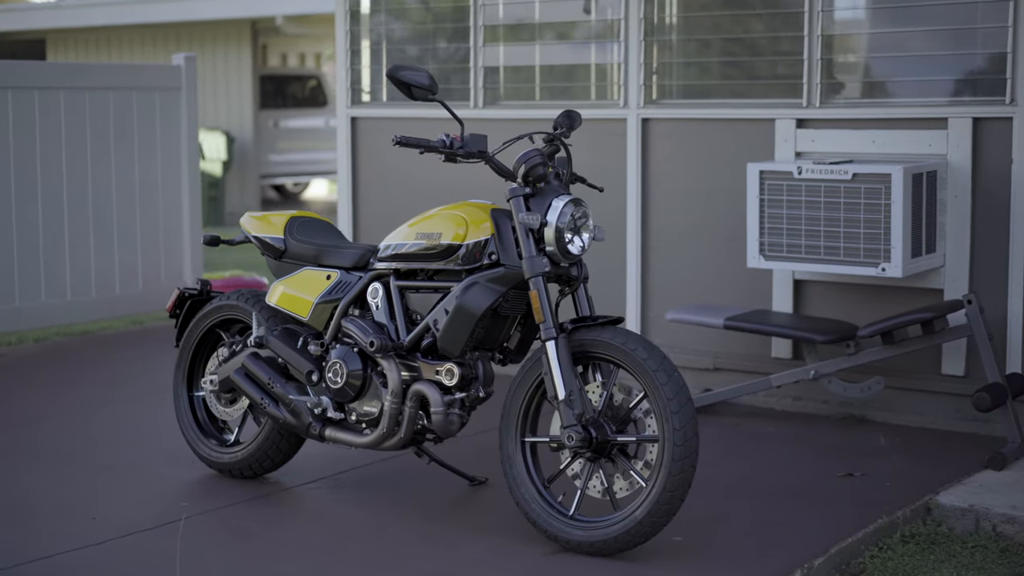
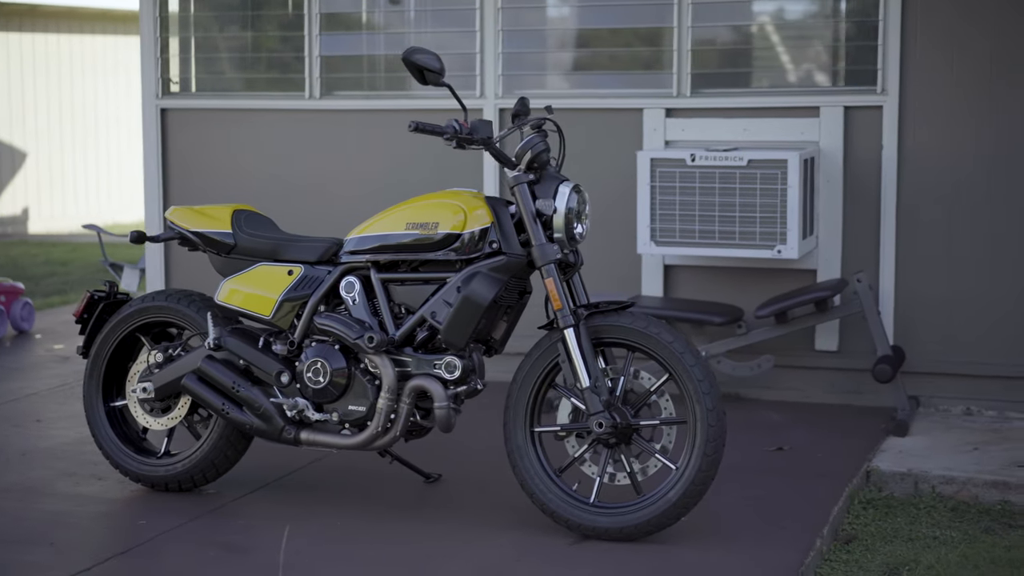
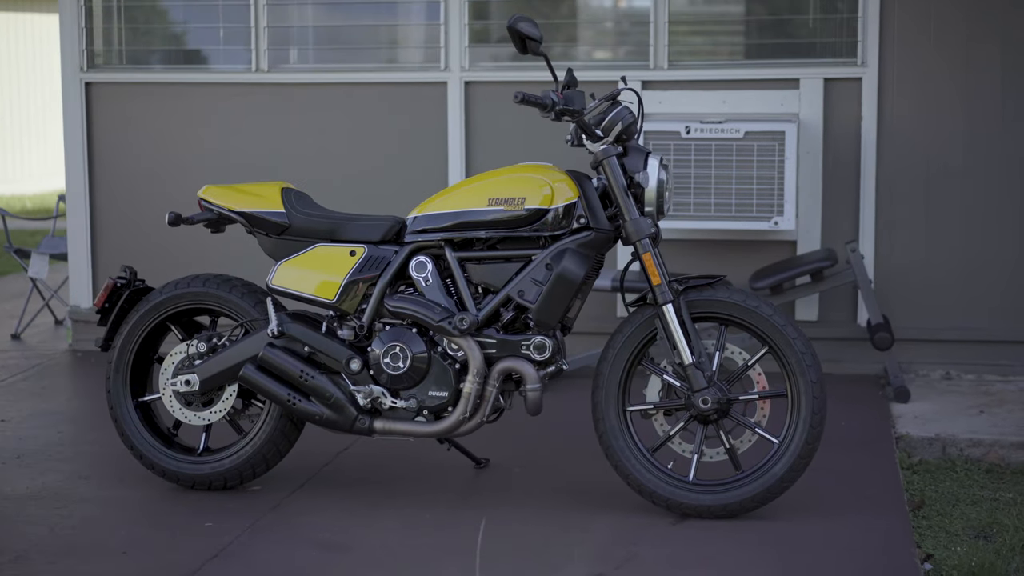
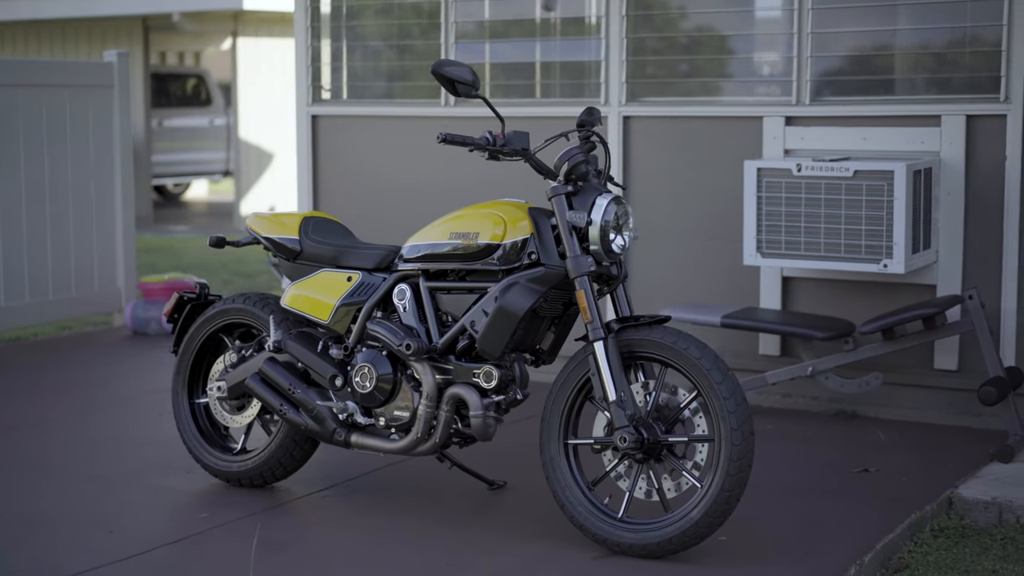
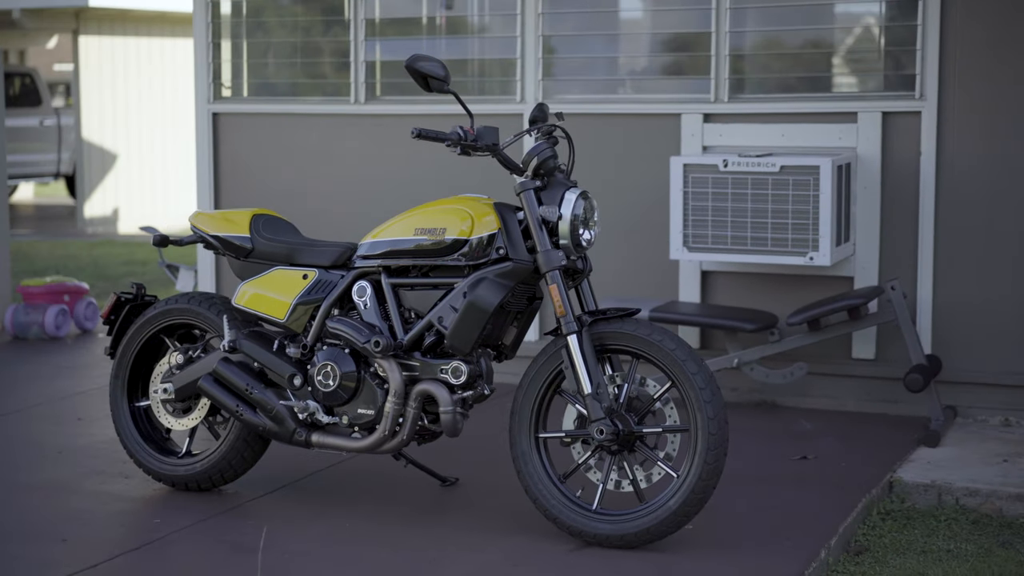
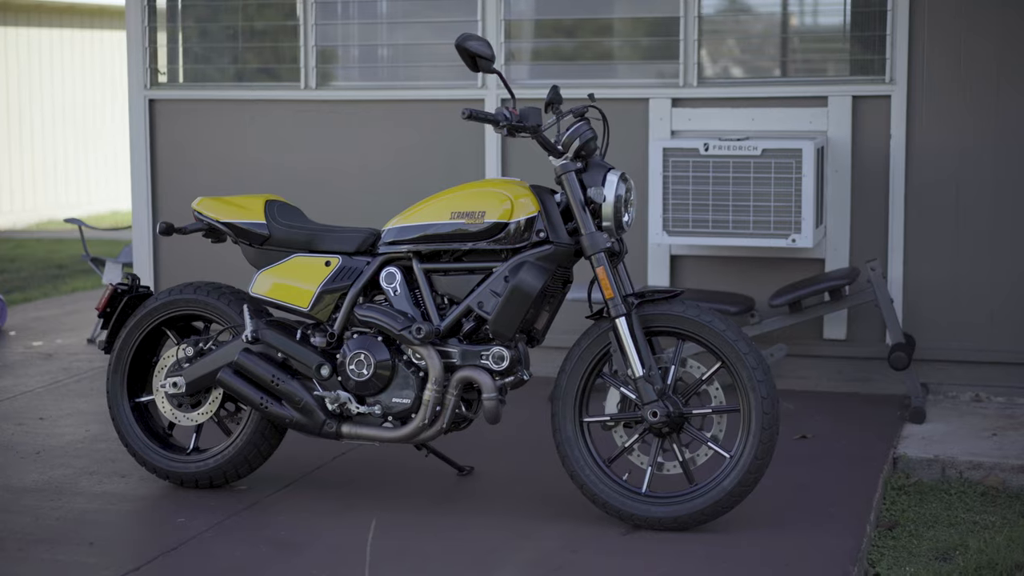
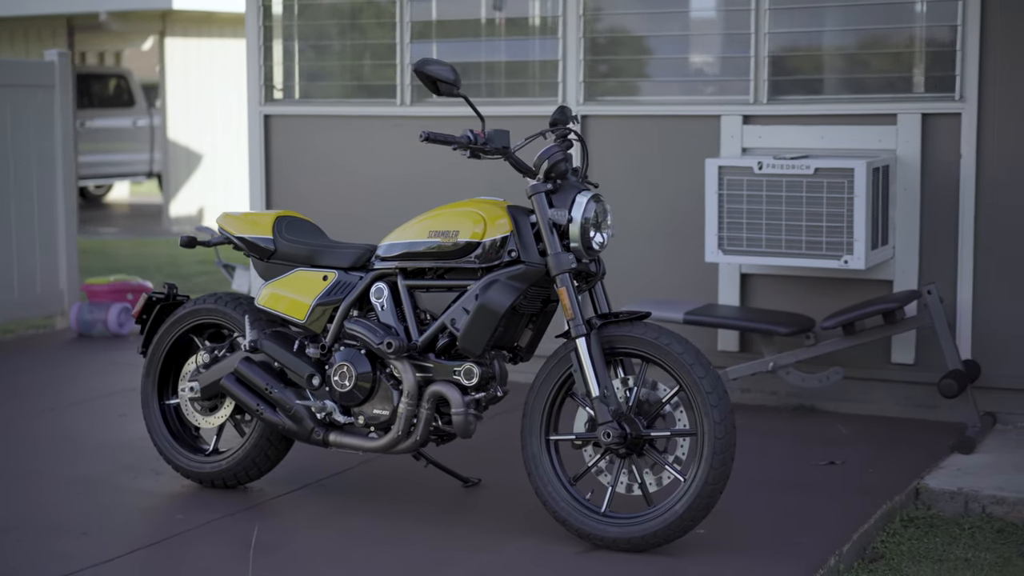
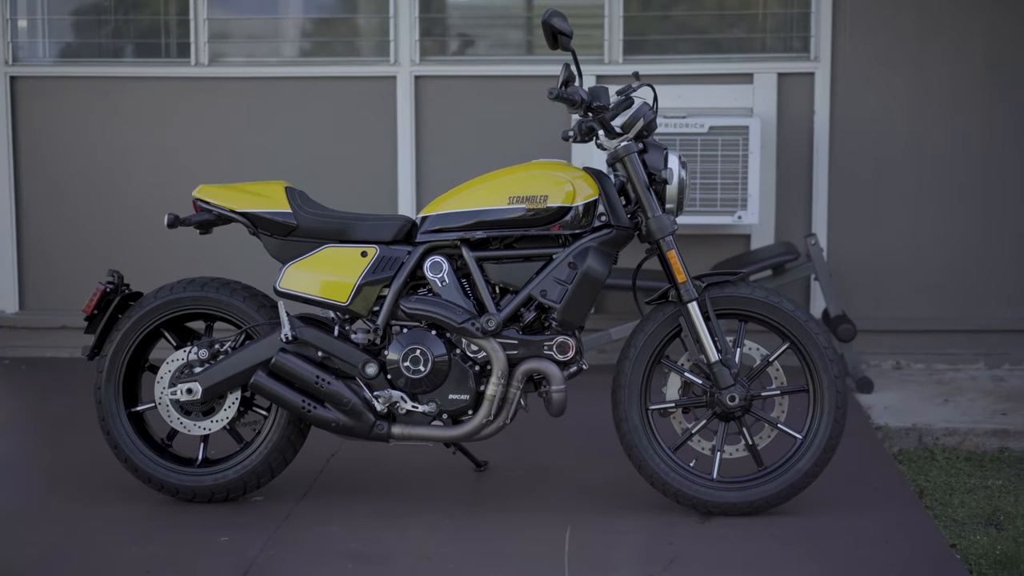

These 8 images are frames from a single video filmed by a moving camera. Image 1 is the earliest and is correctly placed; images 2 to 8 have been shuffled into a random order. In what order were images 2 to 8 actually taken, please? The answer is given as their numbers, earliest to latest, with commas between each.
4, 7, 5, 2, 6, 3, 8
